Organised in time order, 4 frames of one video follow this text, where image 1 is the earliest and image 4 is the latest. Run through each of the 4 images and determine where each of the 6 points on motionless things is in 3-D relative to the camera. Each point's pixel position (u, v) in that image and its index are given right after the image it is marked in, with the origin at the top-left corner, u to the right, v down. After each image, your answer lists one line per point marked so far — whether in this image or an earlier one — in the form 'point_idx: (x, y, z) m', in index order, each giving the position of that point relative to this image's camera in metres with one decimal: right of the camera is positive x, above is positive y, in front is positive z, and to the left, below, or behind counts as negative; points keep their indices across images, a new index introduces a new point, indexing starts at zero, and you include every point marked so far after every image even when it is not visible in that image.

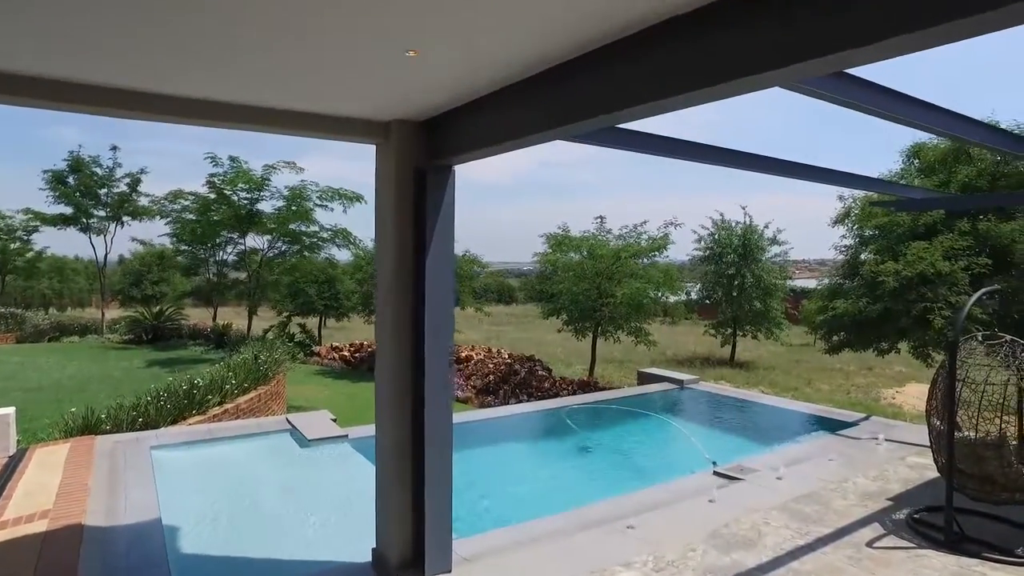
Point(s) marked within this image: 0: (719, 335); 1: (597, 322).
0: (+5.9, -1.3, +17.2) m
1: (+1.9, -0.8, +13.8) m
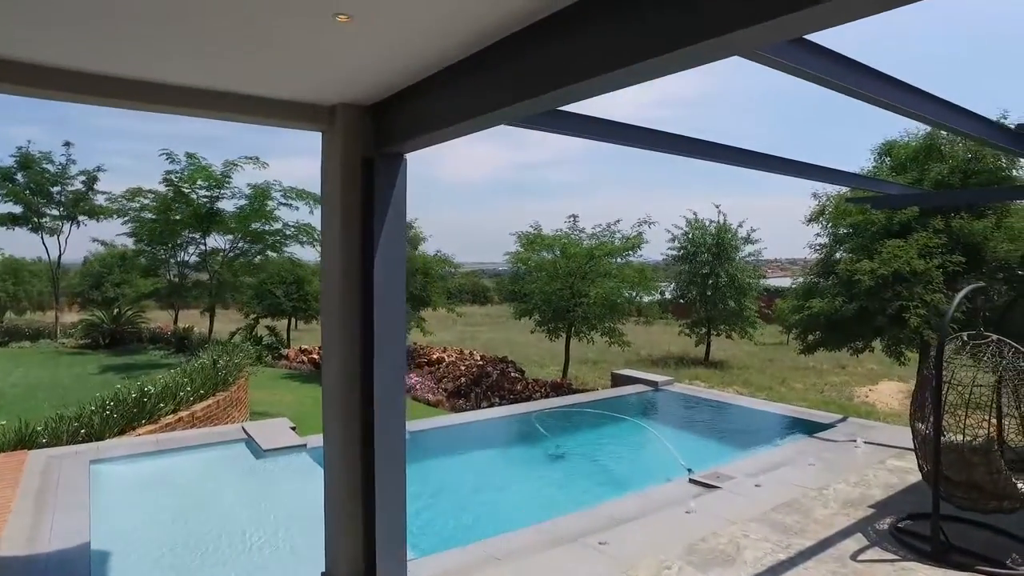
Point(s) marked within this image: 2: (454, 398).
0: (+5.1, -1.3, +17.1) m
1: (+1.3, -0.8, +13.5) m
2: (-1.3, -2.4, +13.3) m
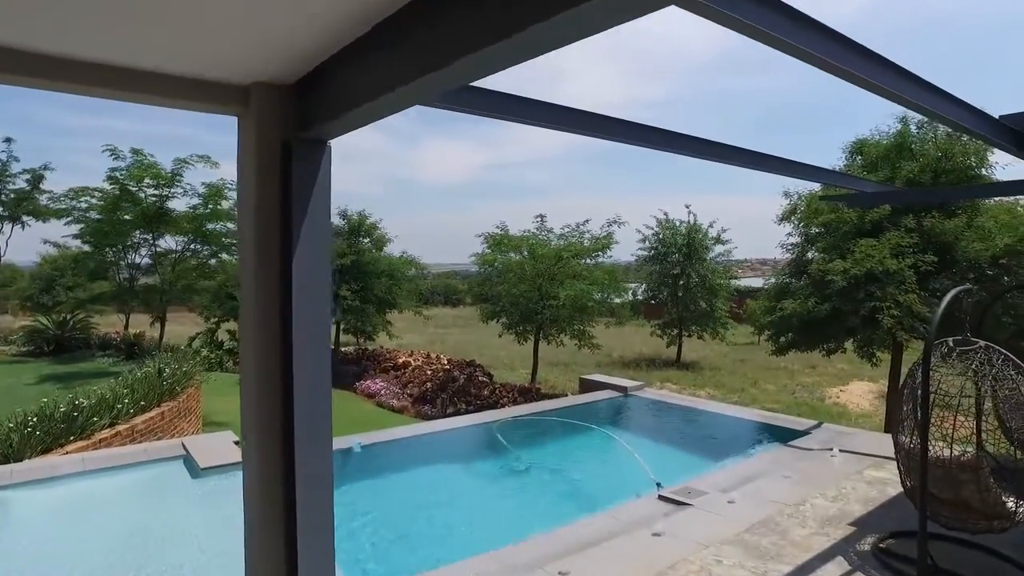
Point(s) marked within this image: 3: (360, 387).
0: (+4.3, -1.3, +16.9) m
1: (+0.6, -0.8, +13.2) m
2: (-2.0, -2.5, +12.8) m
3: (-3.5, -2.3, +14.4) m
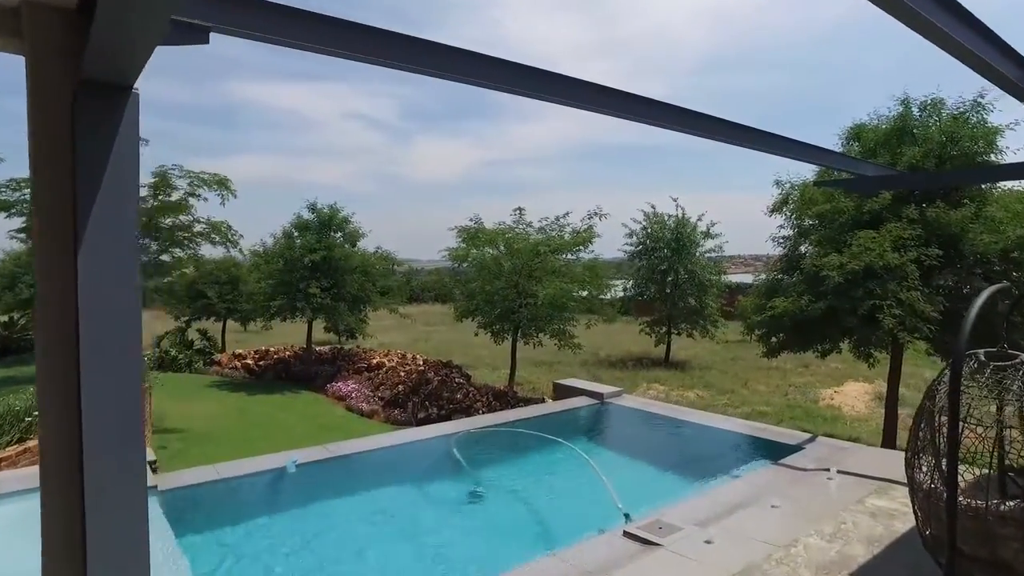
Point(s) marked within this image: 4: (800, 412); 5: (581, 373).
0: (+3.8, -1.2, +16.2) m
1: (+0.1, -0.7, +12.5) m
2: (-2.4, -2.4, +12.1) m
3: (-4.0, -2.2, +13.7) m
4: (+6.0, -2.6, +12.8) m
5: (+1.9, -2.3, +16.4) m
